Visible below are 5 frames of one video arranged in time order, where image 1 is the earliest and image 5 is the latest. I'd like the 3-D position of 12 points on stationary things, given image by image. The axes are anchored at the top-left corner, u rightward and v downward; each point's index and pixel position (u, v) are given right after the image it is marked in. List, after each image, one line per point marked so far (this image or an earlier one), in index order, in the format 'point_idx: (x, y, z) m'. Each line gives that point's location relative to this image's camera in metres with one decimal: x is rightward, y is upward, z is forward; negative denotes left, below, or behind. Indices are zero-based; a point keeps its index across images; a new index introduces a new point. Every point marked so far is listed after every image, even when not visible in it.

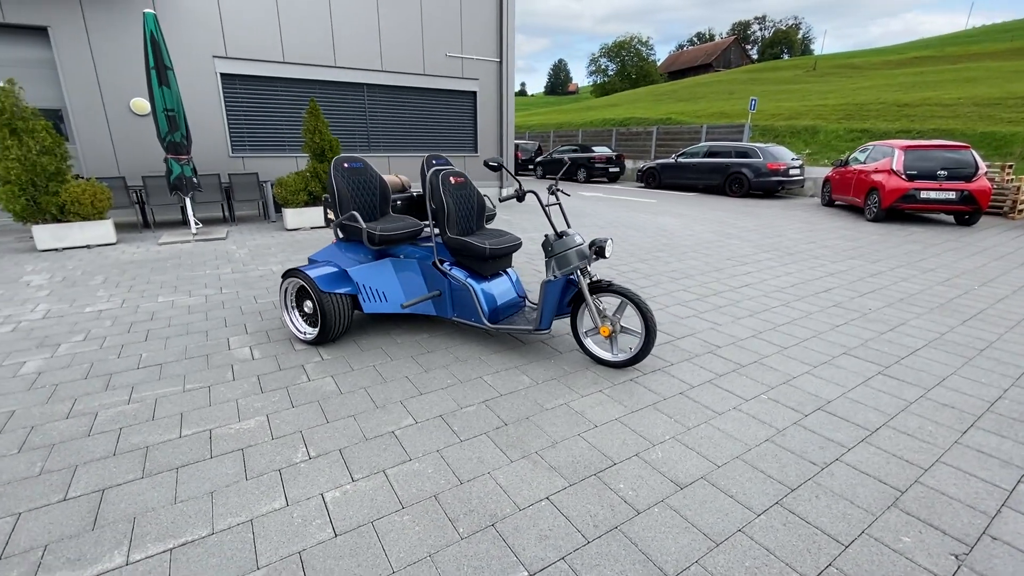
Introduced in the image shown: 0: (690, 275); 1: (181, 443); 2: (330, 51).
0: (+2.0, +0.1, +5.5) m
1: (-1.7, -0.8, +2.4) m
2: (-3.8, +5.0, +10.0) m
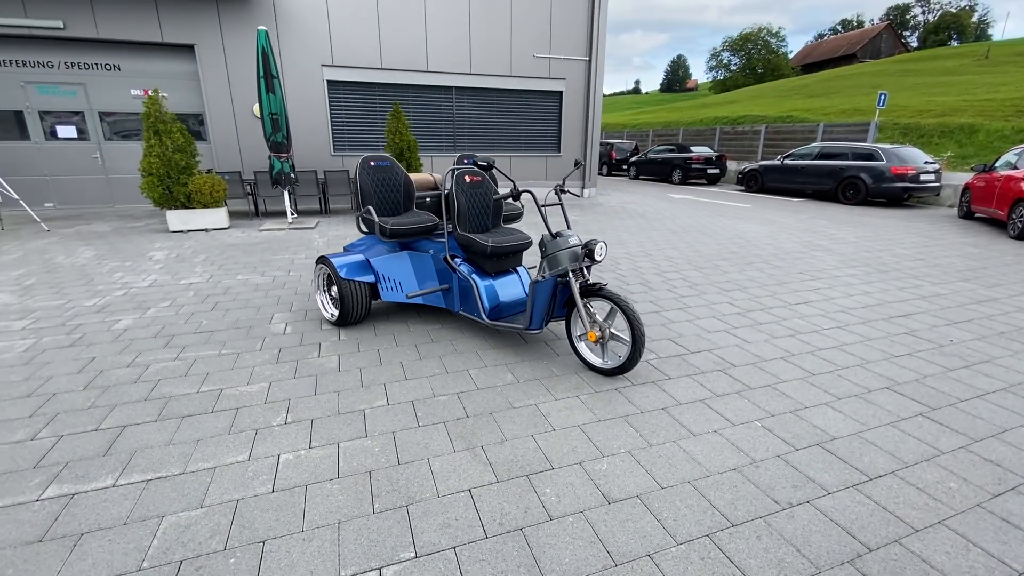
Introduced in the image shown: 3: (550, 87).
0: (+2.5, 0.0, +5.1) m
1: (-1.9, -0.7, +2.9) m
2: (-2.0, +5.2, +10.6) m
3: (+0.9, +5.0, +11.9) m
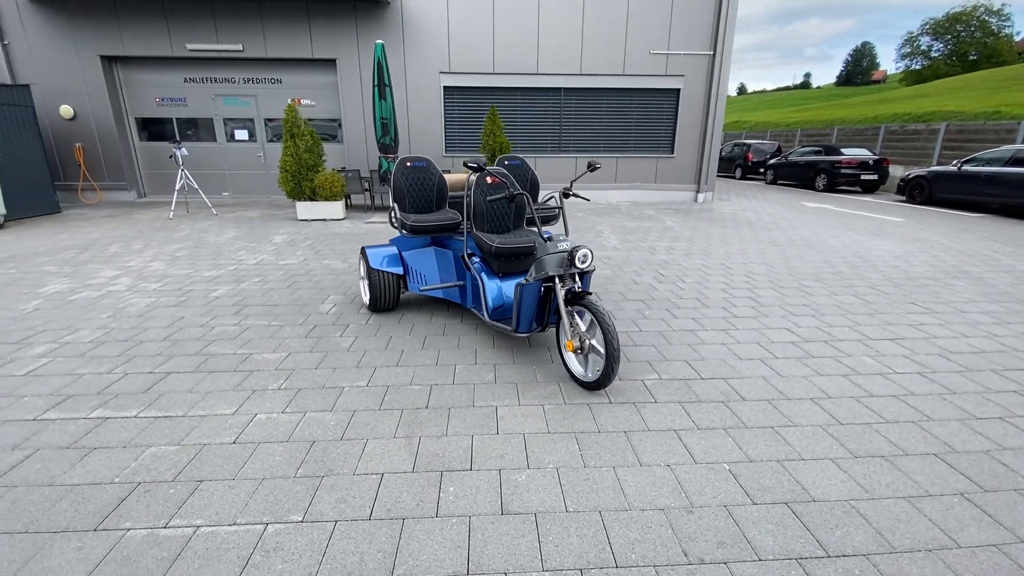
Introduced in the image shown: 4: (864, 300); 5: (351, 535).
0: (+2.8, -0.2, +4.4) m
1: (-2.0, -0.5, +3.5) m
2: (+0.5, +5.2, +10.9) m
3: (+3.6, +4.8, +11.3) m
4: (+3.5, -0.1, +4.7) m
5: (-0.6, -1.0, +1.9) m
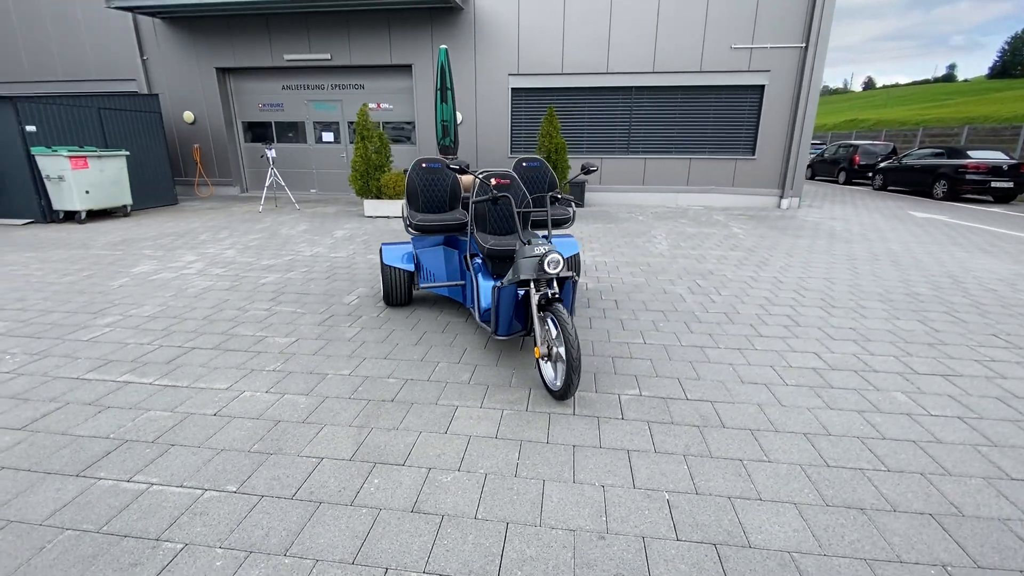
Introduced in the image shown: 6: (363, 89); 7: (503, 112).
0: (+2.8, -0.4, +3.8) m
1: (-2.1, -0.4, +3.8) m
2: (+2.1, +5.1, +10.6) m
3: (+5.2, +4.5, +10.5) m
4: (+3.5, -0.3, +4.0) m
5: (-1.1, -1.0, +2.1) m
6: (-3.6, +4.8, +11.5) m
7: (-0.2, +4.1, +11.1) m
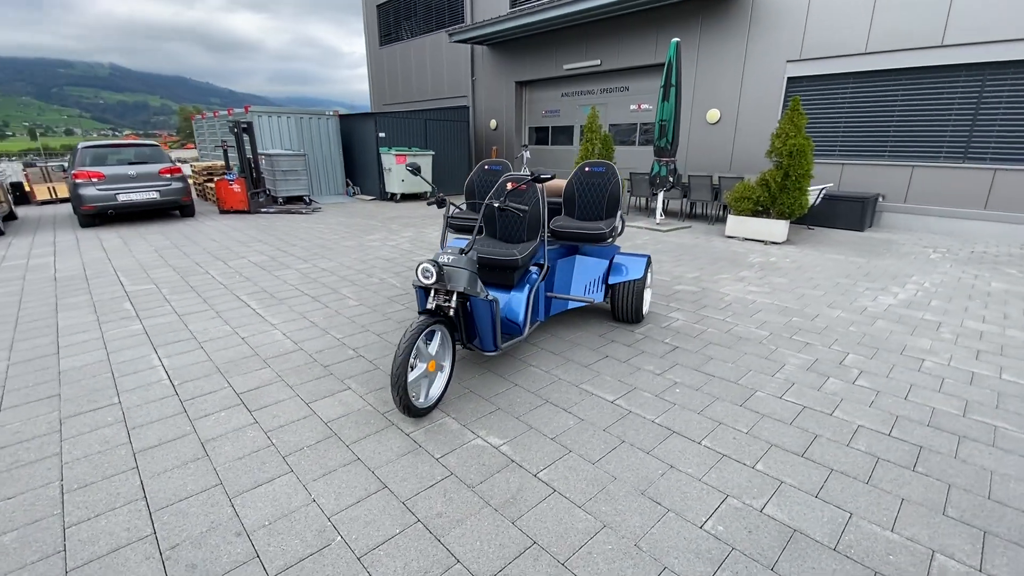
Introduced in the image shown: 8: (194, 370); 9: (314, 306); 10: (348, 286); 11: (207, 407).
0: (+2.0, -1.0, +1.9) m
1: (-1.8, -0.1, +4.9) m
2: (+6.6, +4.1, +7.4) m
3: (+8.8, +2.9, +5.4) m
4: (+2.7, -1.1, +1.6) m
5: (-2.1, -0.7, +2.9) m
6: (+2.8, +4.7, +11.5) m
7: (+5.0, +3.5, +9.2) m
8: (-2.2, -0.6, +3.3) m
9: (-1.9, -0.2, +4.6) m
10: (-1.8, 0.0, +5.2) m
11: (-1.8, -0.7, +2.9) m
